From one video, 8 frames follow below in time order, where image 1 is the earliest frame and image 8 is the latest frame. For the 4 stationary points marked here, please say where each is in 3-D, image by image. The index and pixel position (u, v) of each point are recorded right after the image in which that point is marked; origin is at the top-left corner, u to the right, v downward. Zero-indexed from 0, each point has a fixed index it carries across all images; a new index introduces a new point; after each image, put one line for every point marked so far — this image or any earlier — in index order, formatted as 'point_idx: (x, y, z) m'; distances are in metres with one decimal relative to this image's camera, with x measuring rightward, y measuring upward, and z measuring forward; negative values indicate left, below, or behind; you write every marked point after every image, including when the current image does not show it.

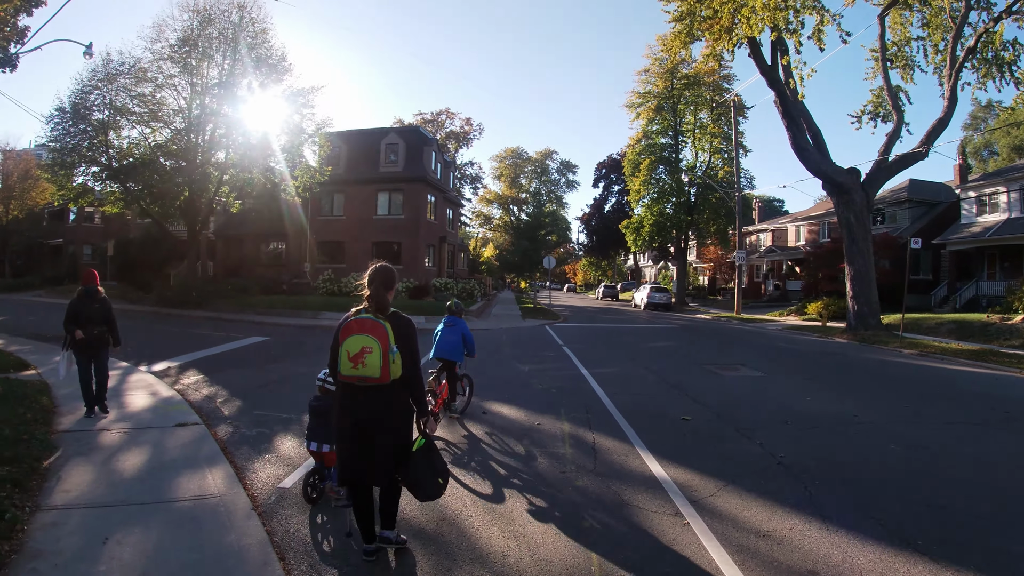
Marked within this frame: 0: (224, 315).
0: (-4.9, -0.5, +18.2) m
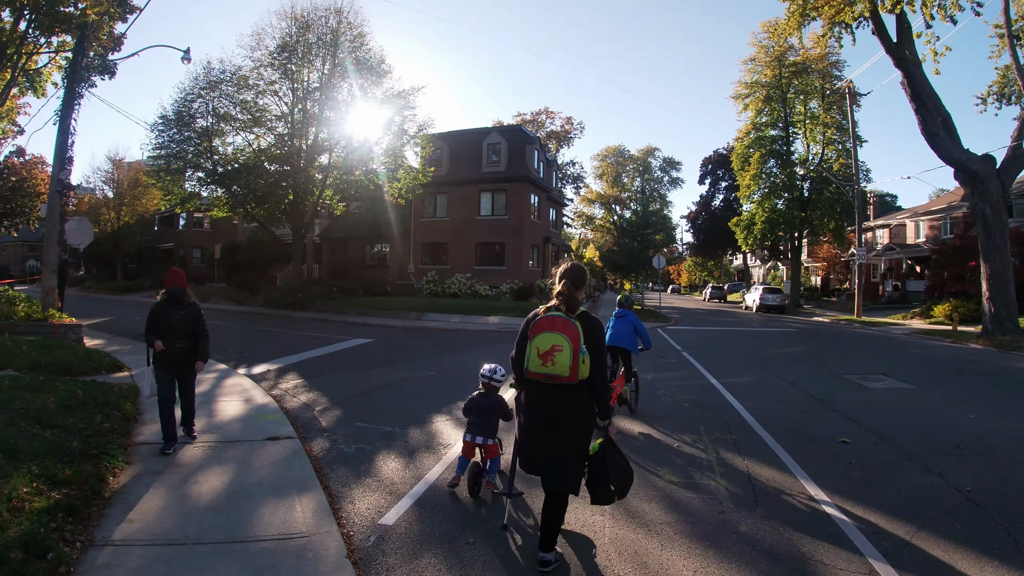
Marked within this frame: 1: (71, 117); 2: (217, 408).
0: (-3.1, -0.5, +17.8) m
1: (-5.1, +1.9, +12.2) m
2: (-1.6, -0.7, +5.9) m
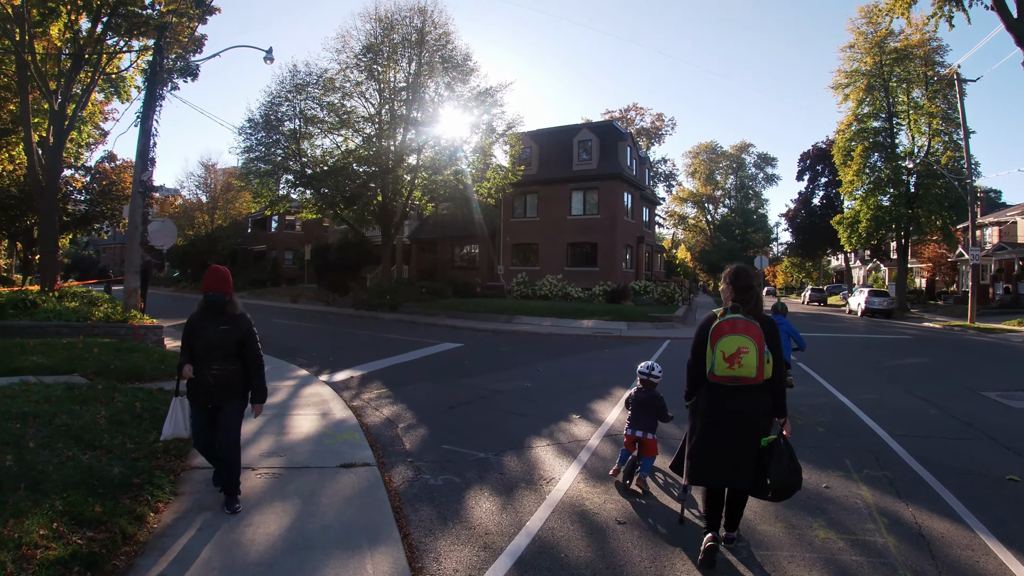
0: (-1.5, -0.5, +17.3) m
1: (-4.1, +1.9, +11.9) m
2: (-1.1, -0.7, +5.3) m
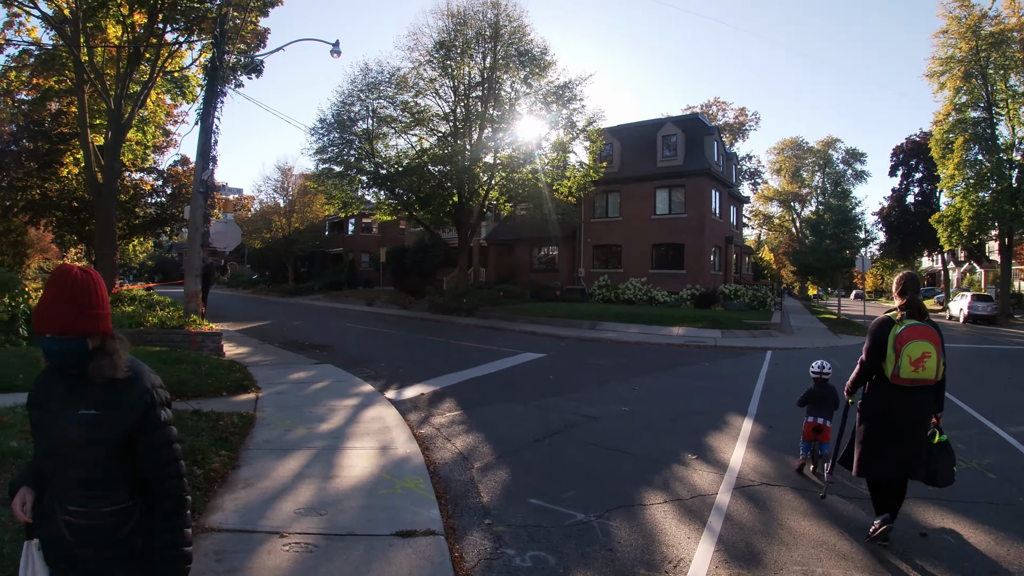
0: (-0.3, -0.6, +16.3) m
1: (-3.2, +1.8, +11.2) m
2: (-0.7, -0.7, +4.3) m
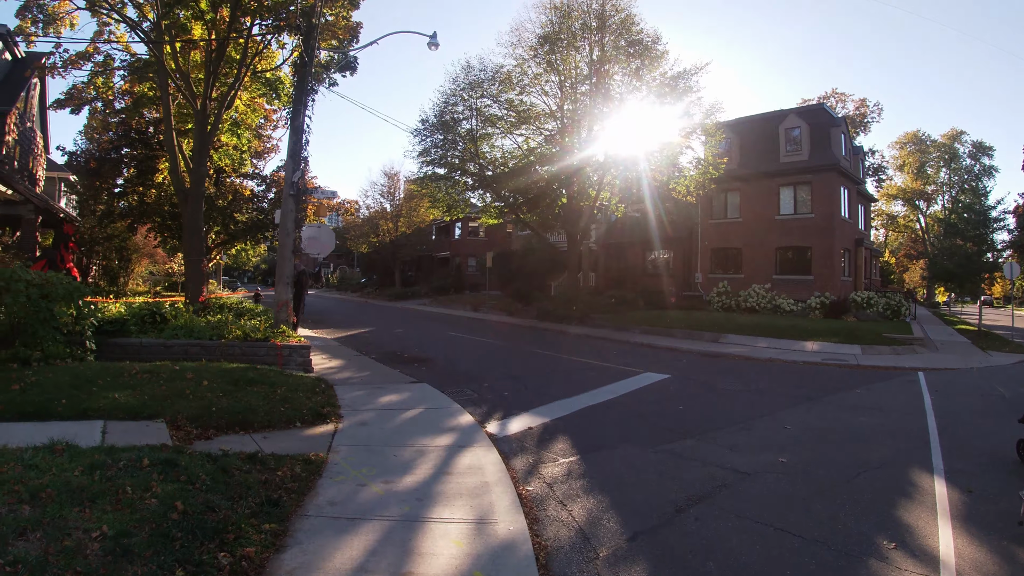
0: (+1.4, -0.7, +15.1) m
1: (-2.1, +1.7, +10.3) m
2: (-0.3, -0.8, +3.2) m
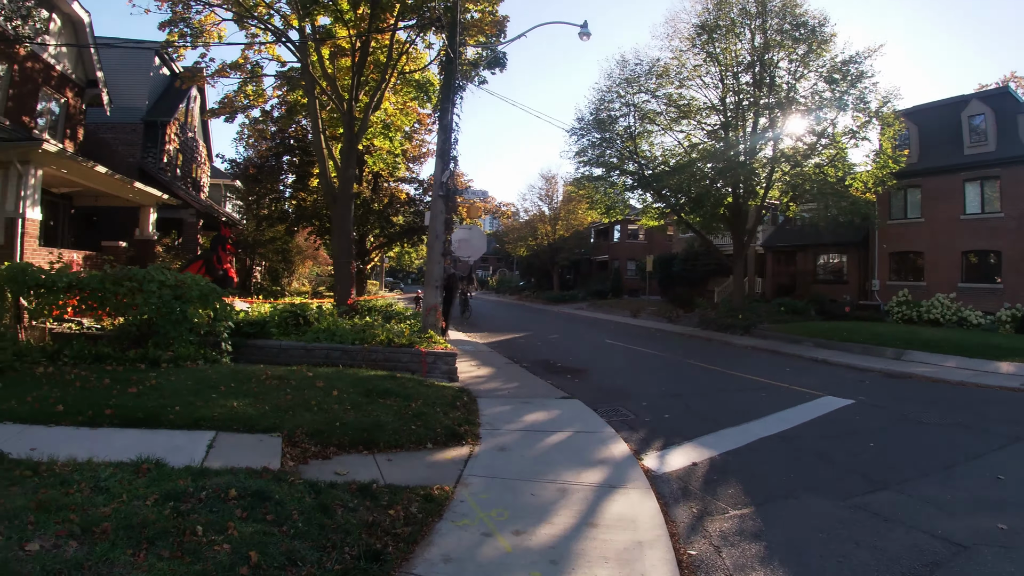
0: (+3.5, -0.8, +14.0) m
1: (-0.6, +1.7, +9.8) m
2: (+0.1, -0.8, +2.5) m
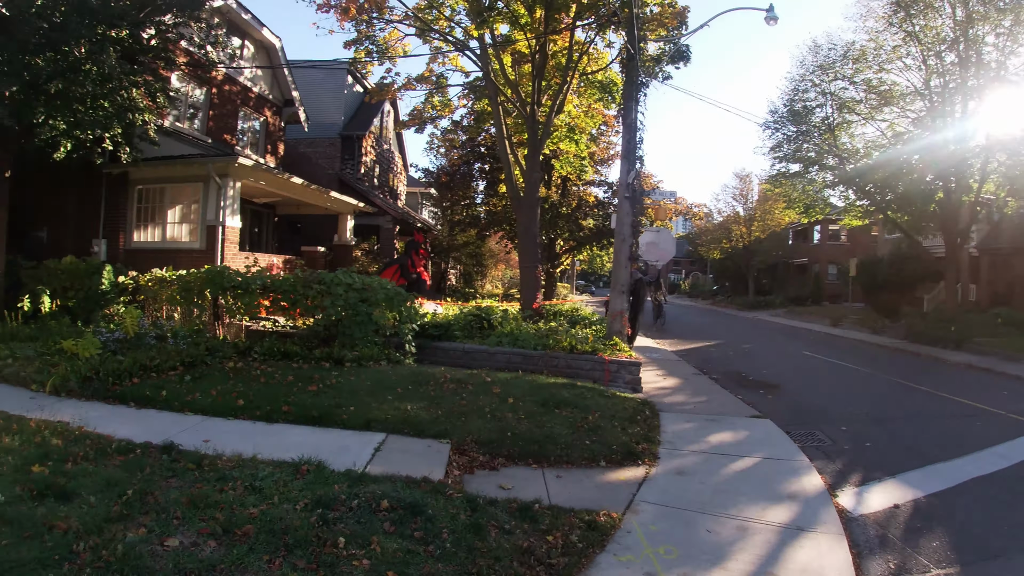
0: (+5.9, -1.0, +12.9) m
1: (+1.2, +1.6, +9.4) m
2: (+0.4, -0.9, +2.2) m
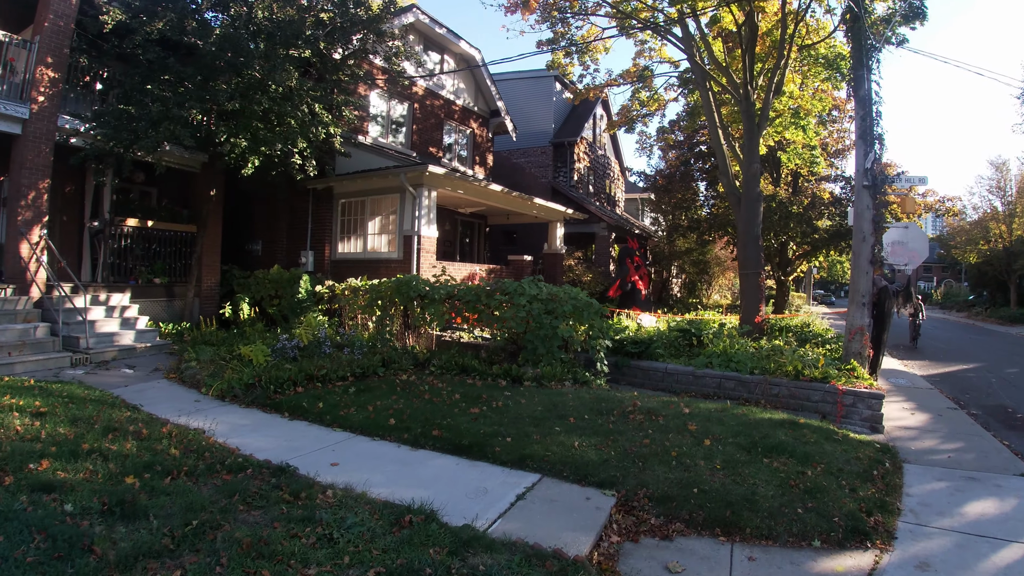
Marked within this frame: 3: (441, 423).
0: (+8.1, -1.2, +10.2) m
1: (+2.8, +1.5, +7.9) m
2: (+0.4, -0.9, +1.0) m
3: (-0.4, -0.7, +5.6) m
